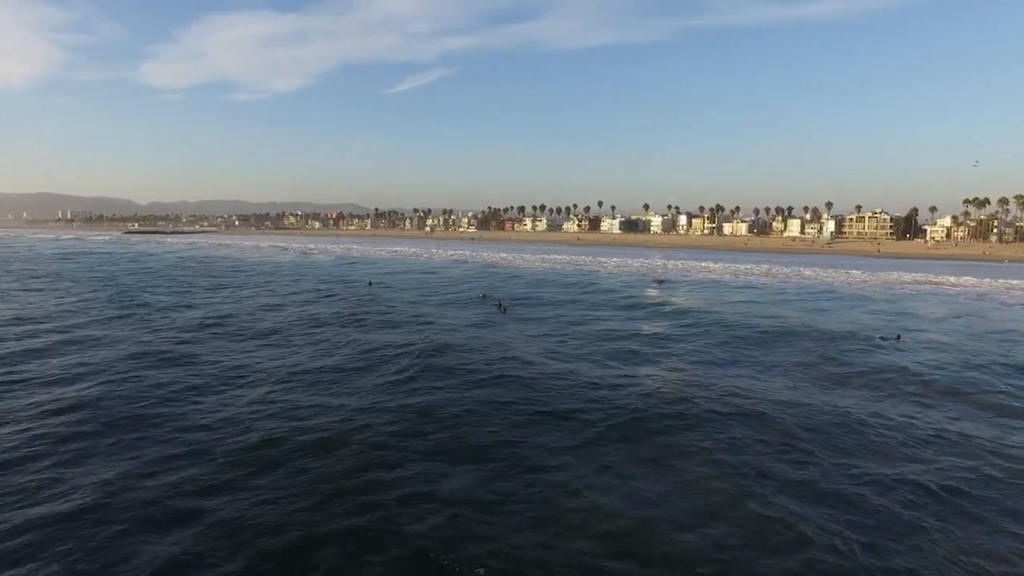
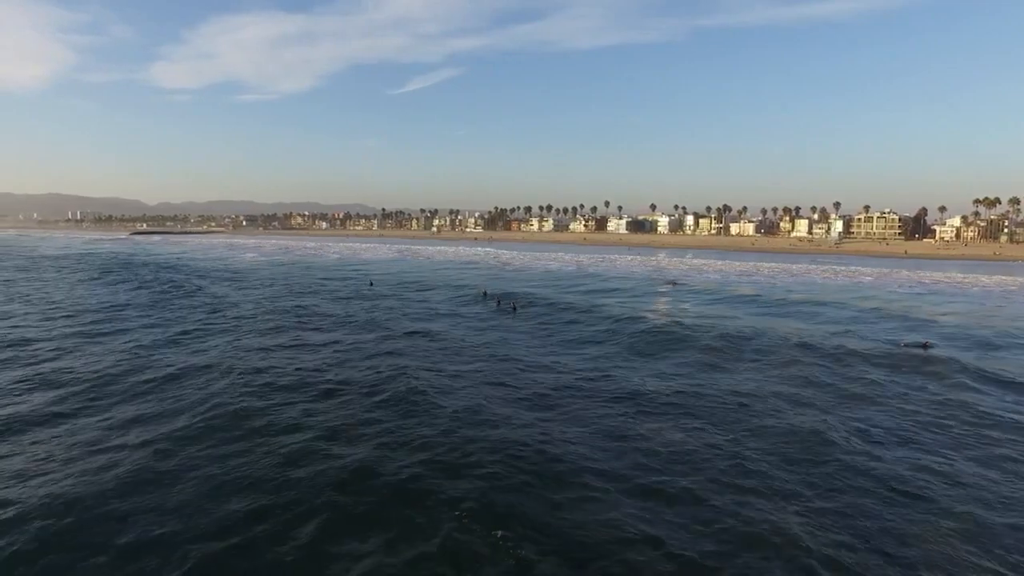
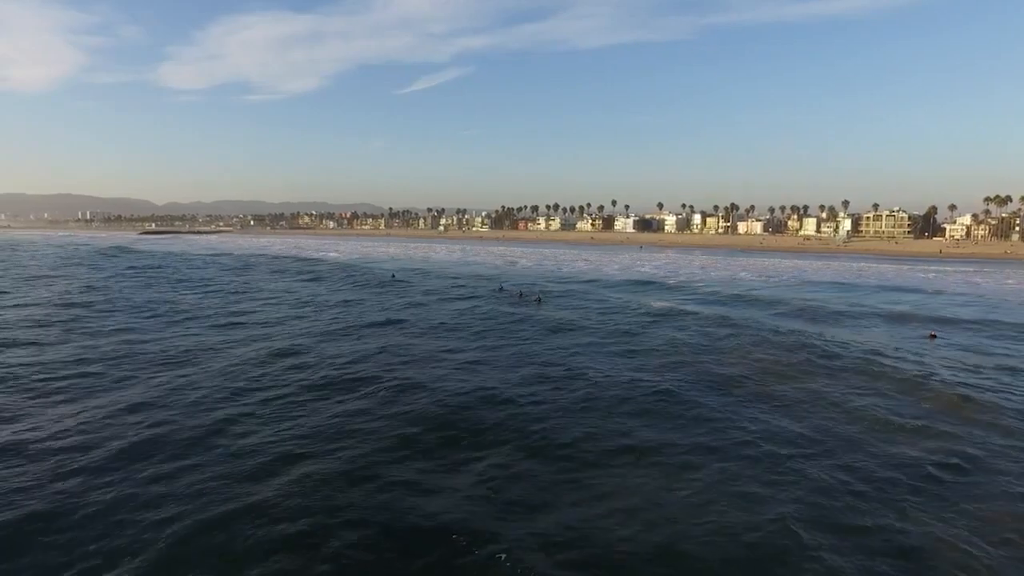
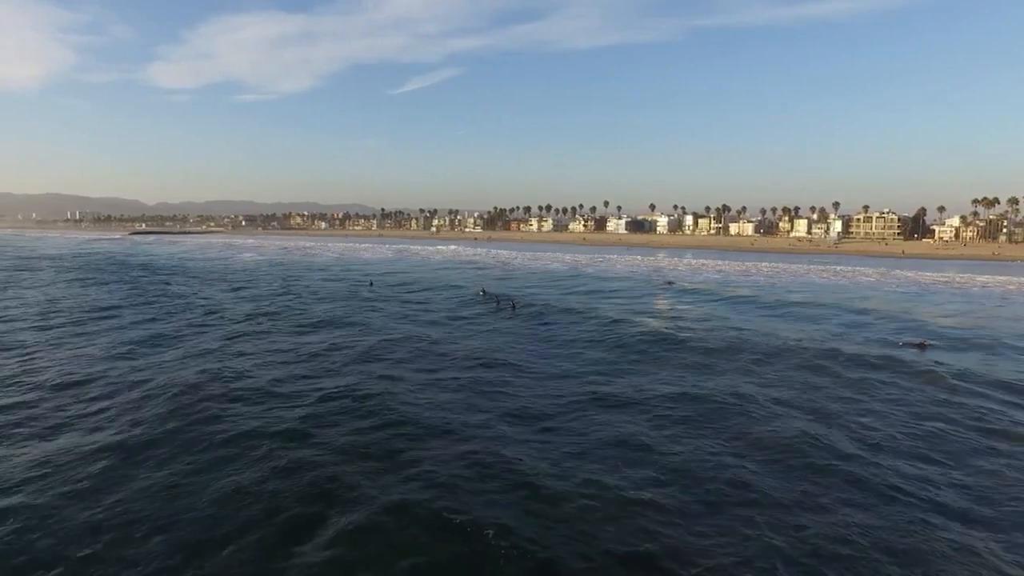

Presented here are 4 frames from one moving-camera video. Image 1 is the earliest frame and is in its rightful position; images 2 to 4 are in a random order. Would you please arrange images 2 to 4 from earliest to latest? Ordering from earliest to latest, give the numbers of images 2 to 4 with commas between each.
4, 2, 3
